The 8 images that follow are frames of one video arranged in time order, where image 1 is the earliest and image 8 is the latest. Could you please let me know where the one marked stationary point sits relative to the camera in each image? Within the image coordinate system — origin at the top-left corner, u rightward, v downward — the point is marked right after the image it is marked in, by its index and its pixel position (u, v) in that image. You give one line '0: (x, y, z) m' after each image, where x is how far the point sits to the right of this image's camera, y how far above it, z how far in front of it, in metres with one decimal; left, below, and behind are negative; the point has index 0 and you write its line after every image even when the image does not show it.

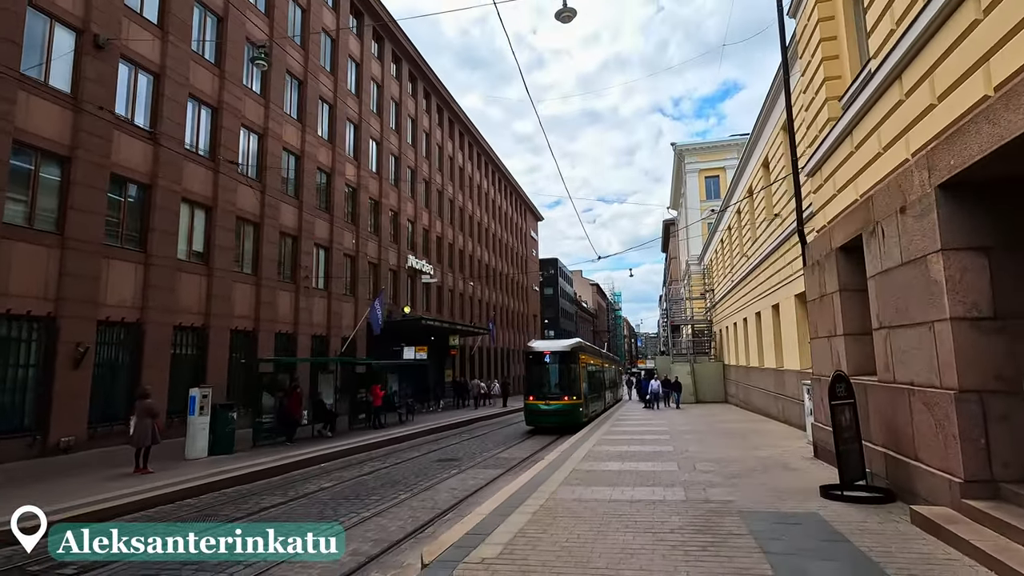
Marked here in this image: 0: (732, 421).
0: (+7.9, -4.8, +19.3) m
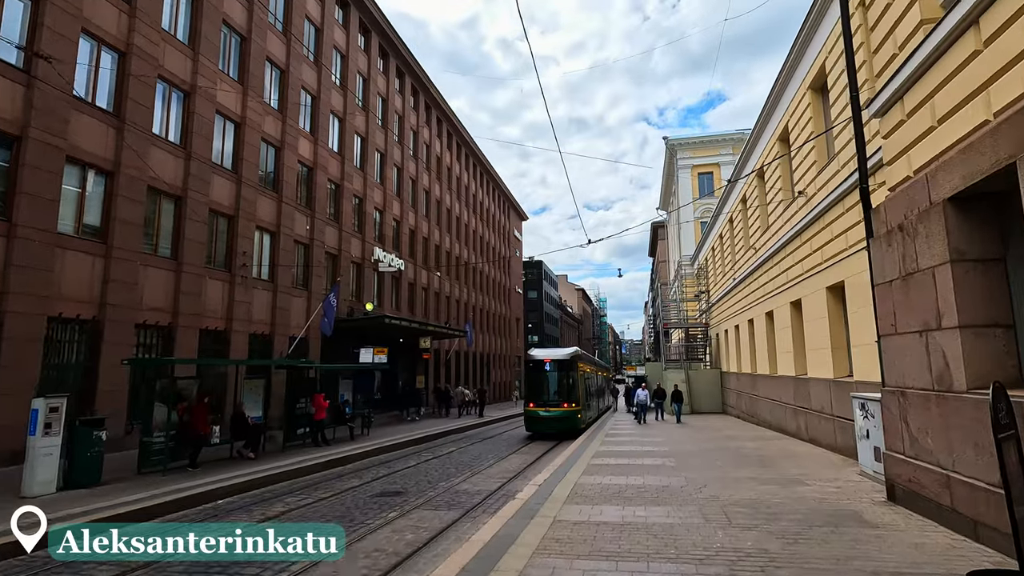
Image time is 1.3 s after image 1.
0: (+7.0, -4.6, +16.3) m
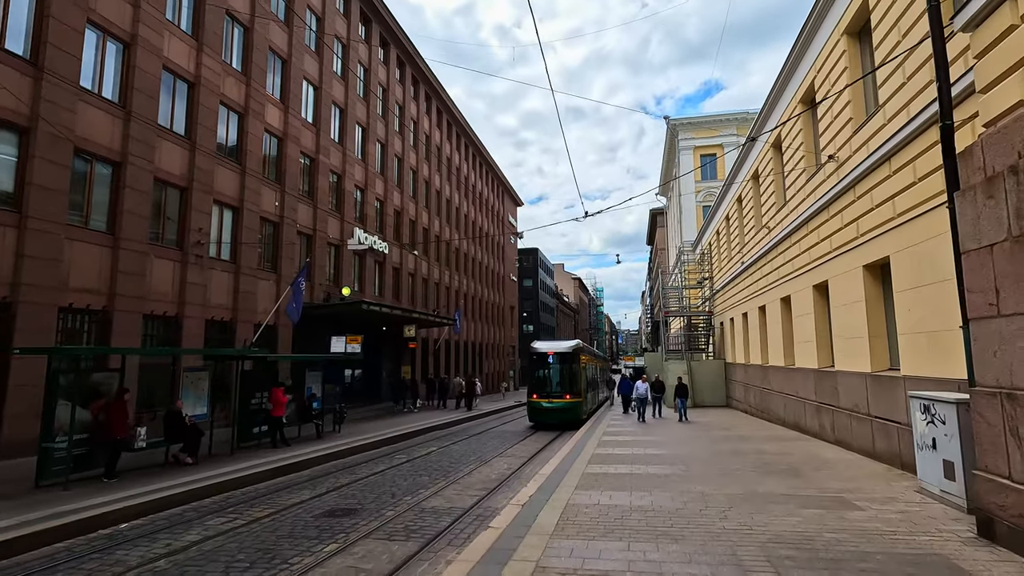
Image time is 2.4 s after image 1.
0: (+6.6, -4.1, +14.5) m
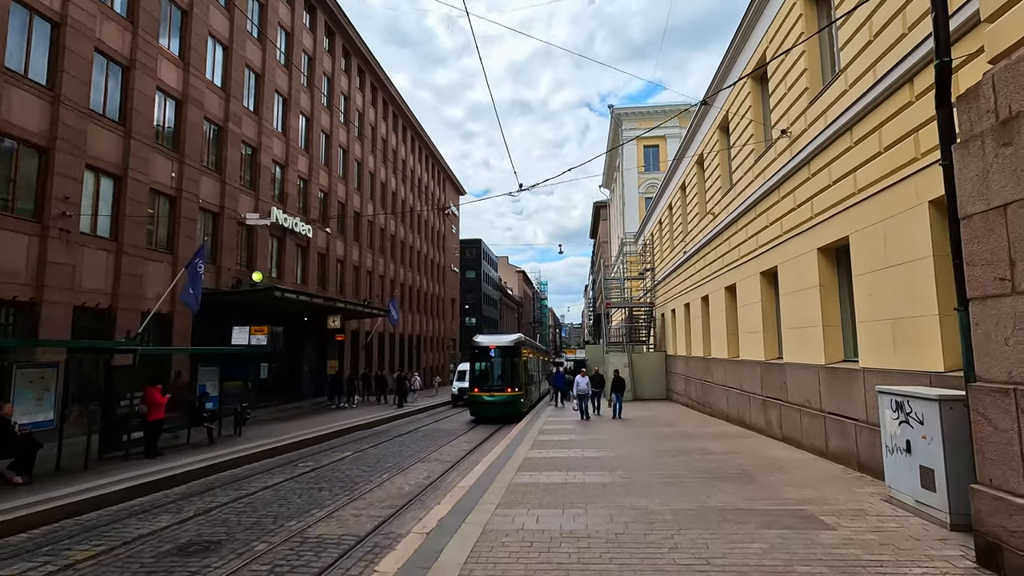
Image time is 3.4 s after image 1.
0: (+4.8, -3.7, +13.5) m
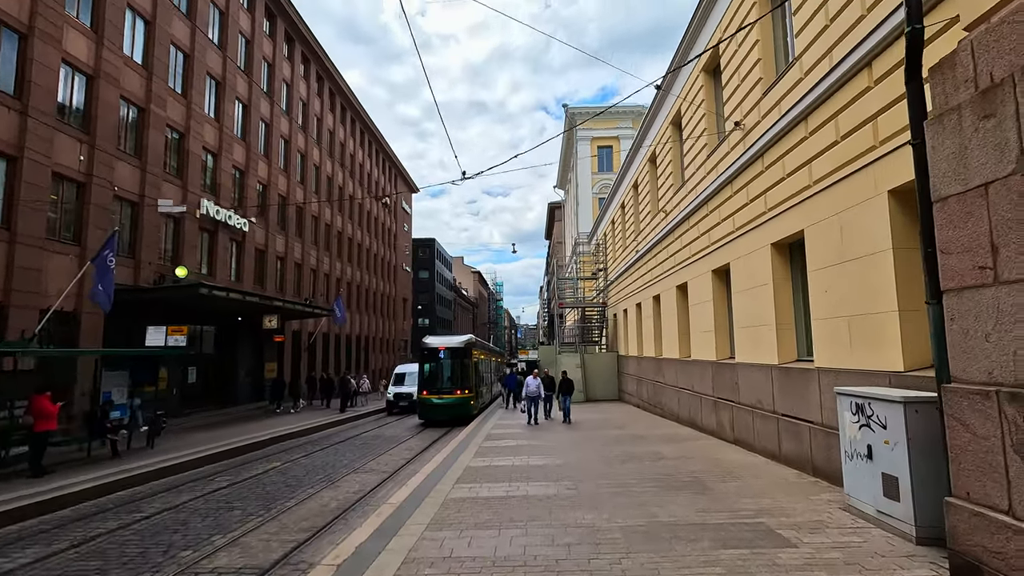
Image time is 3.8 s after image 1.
0: (+3.4, -3.7, +13.0) m
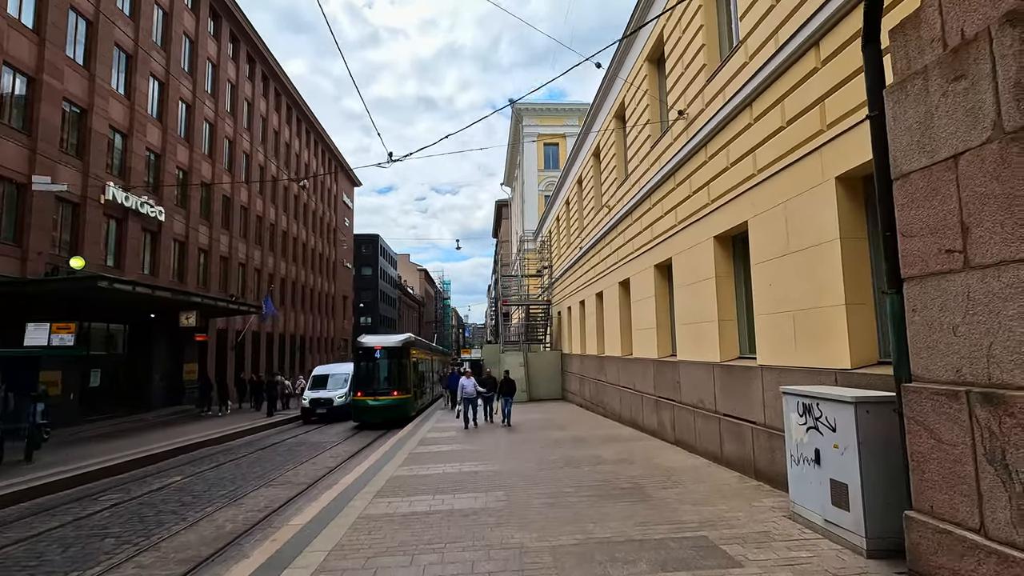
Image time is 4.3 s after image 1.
0: (+1.9, -3.5, +12.5) m
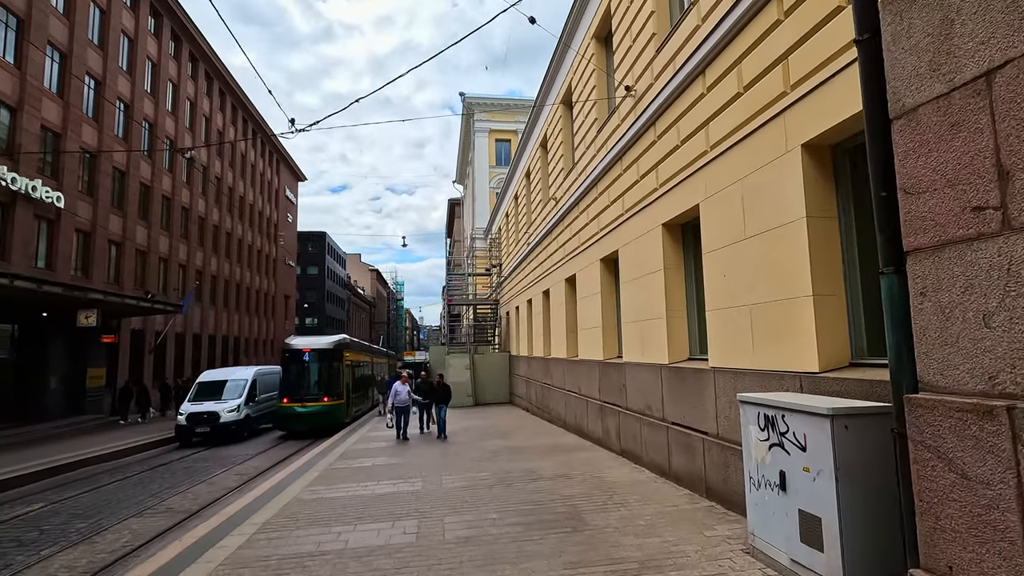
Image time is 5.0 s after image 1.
0: (+0.4, -3.4, +11.3) m
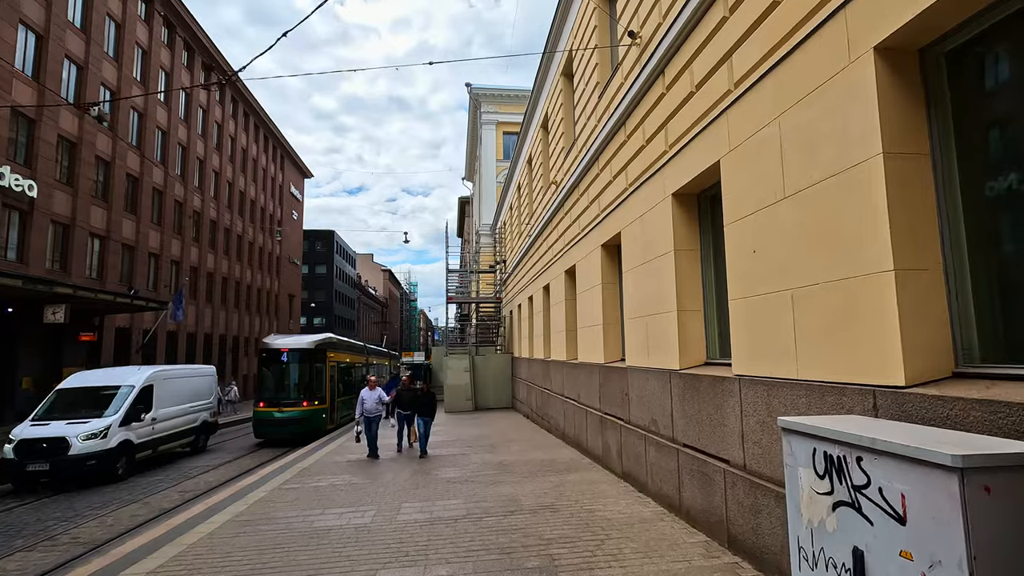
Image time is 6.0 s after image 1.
0: (+0.1, -3.3, +9.6) m
